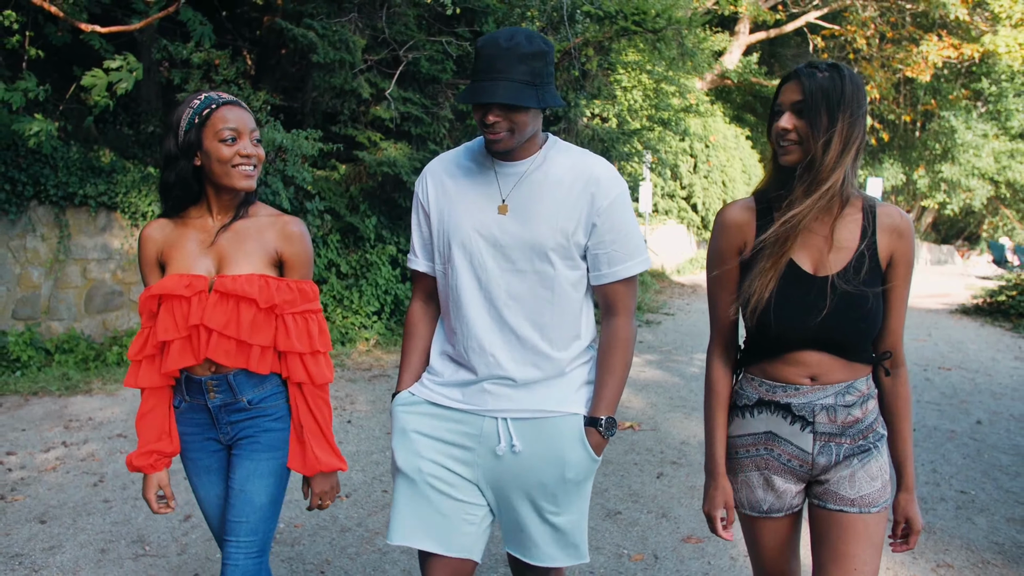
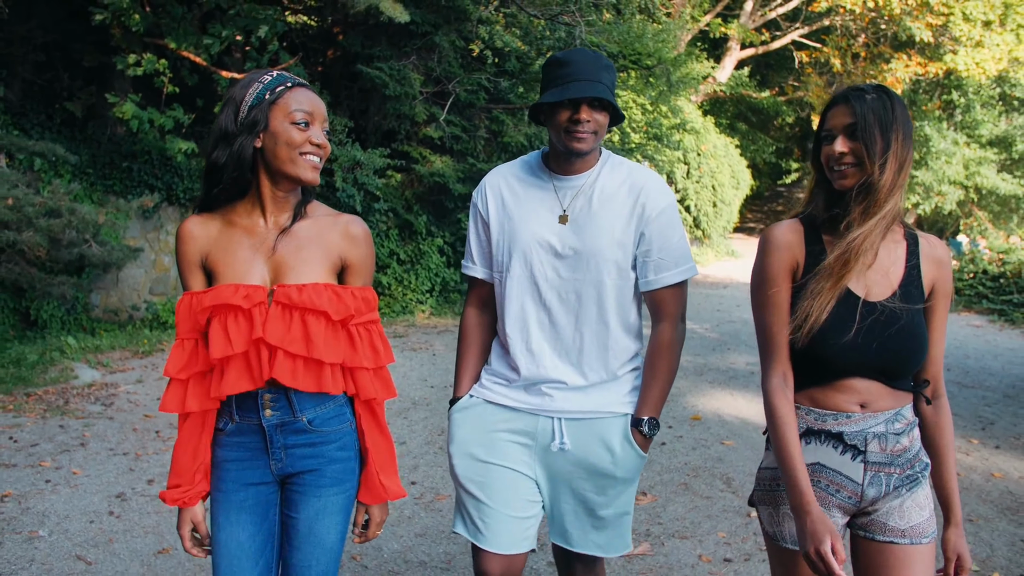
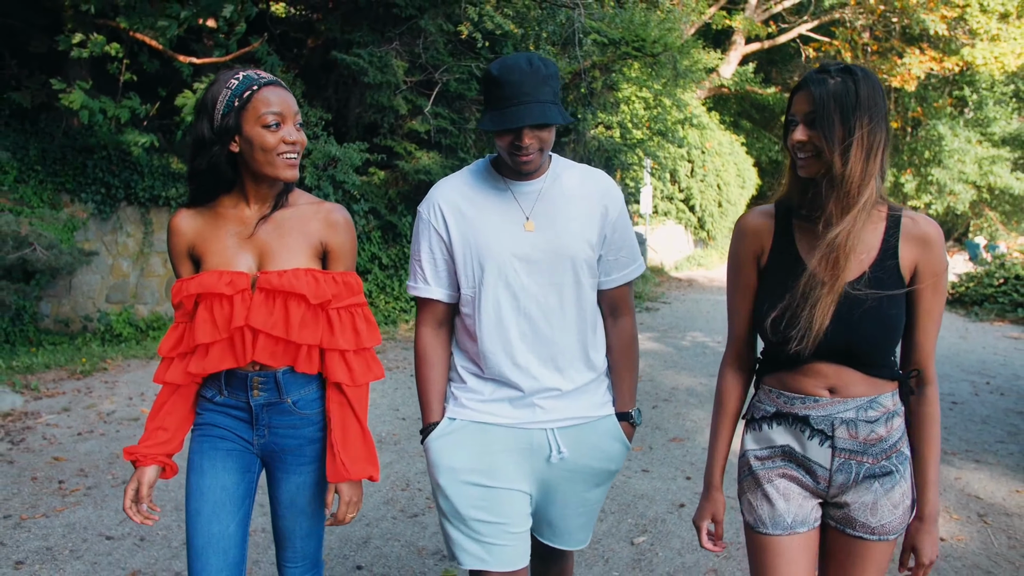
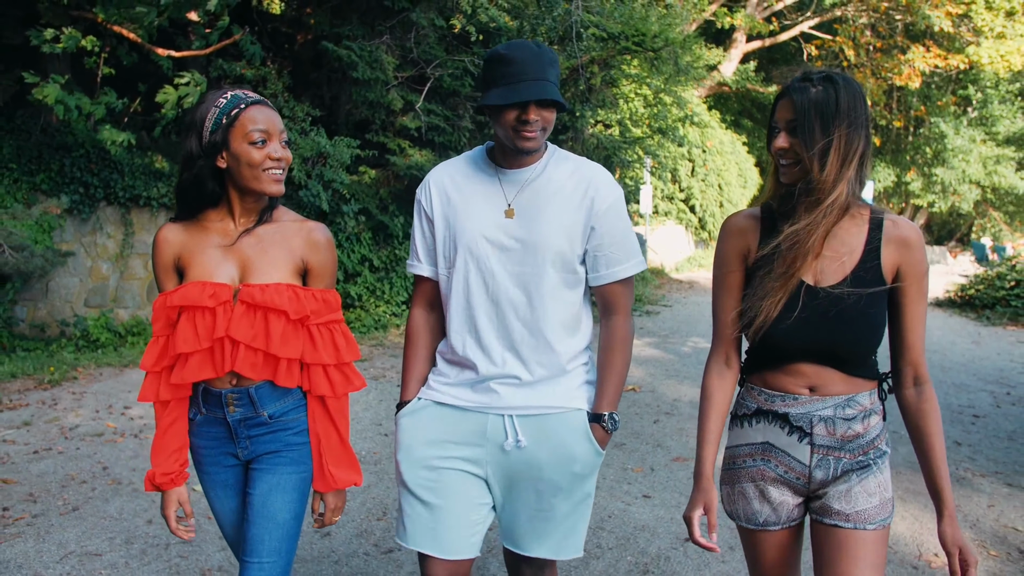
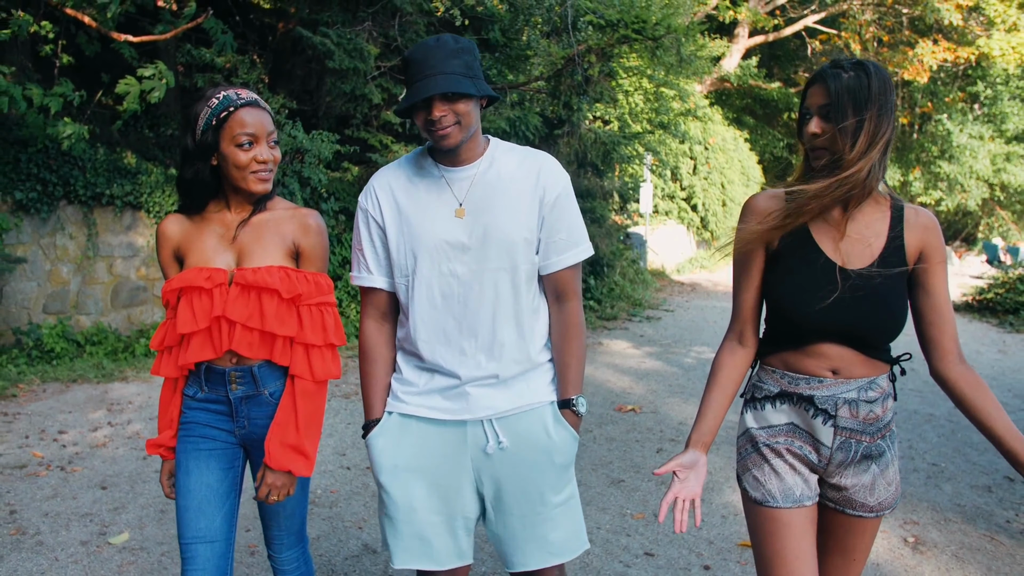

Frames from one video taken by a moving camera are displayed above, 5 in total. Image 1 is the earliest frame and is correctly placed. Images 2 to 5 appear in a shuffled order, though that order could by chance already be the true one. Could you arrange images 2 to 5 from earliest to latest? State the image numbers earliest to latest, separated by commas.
5, 4, 3, 2
